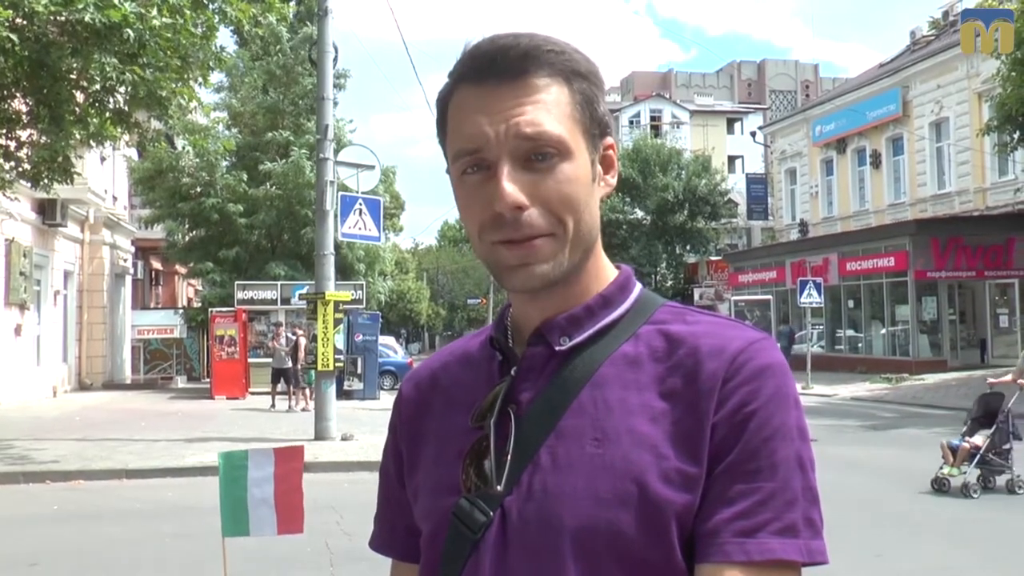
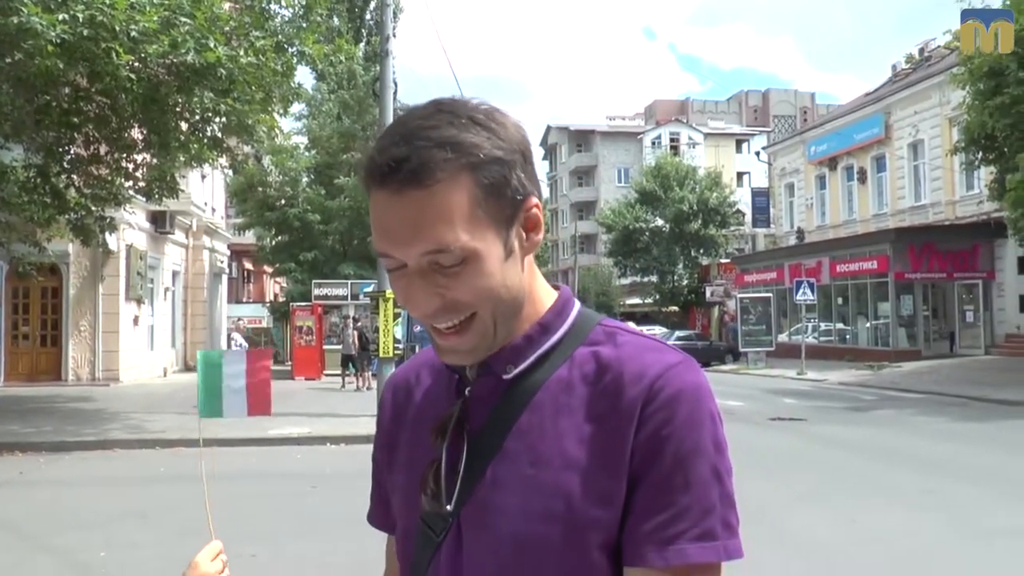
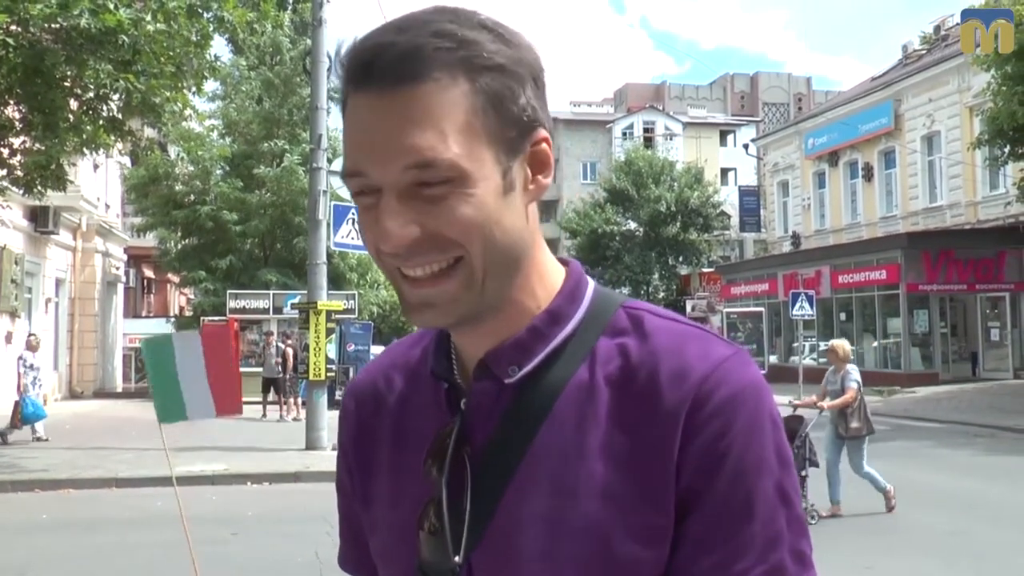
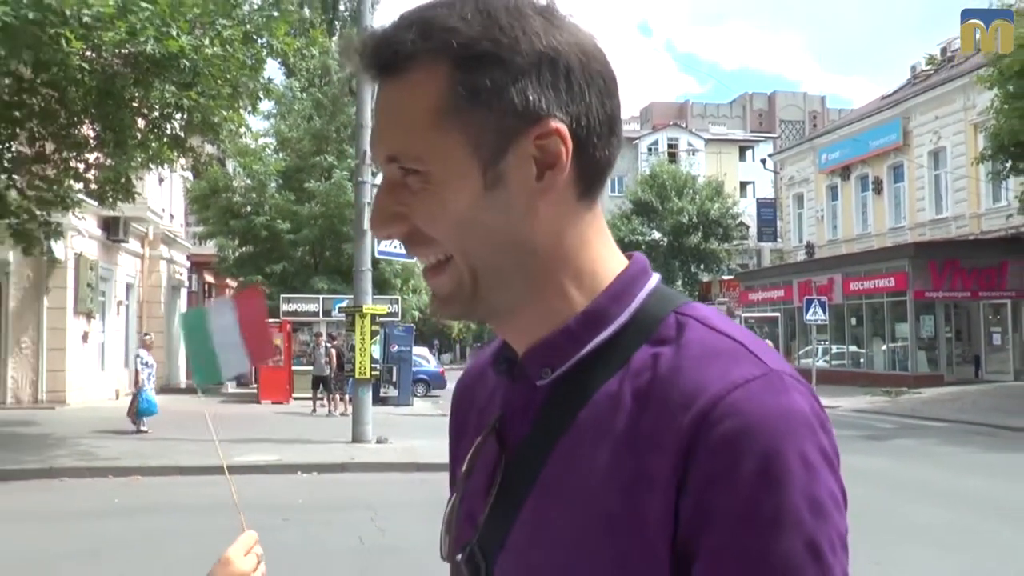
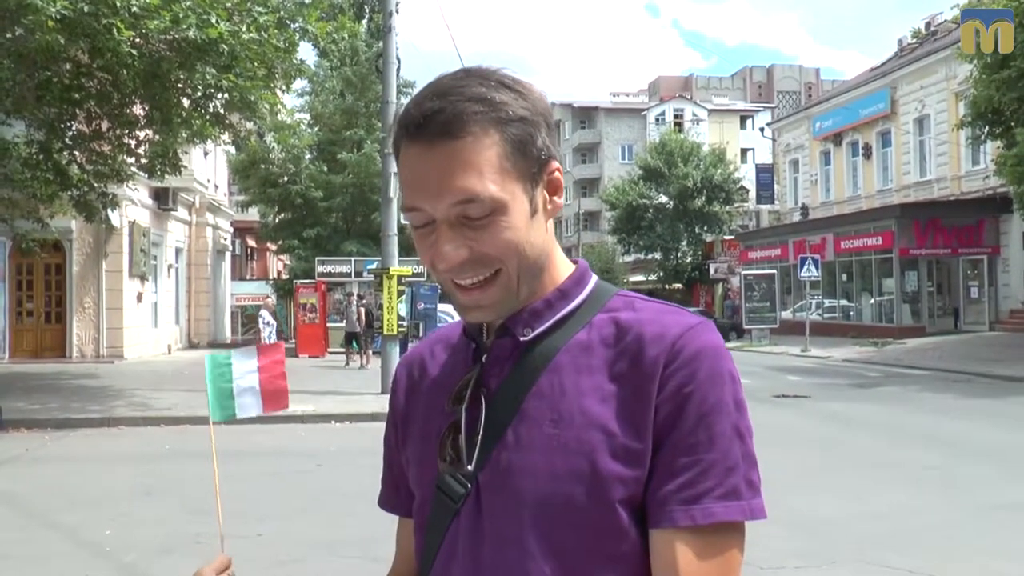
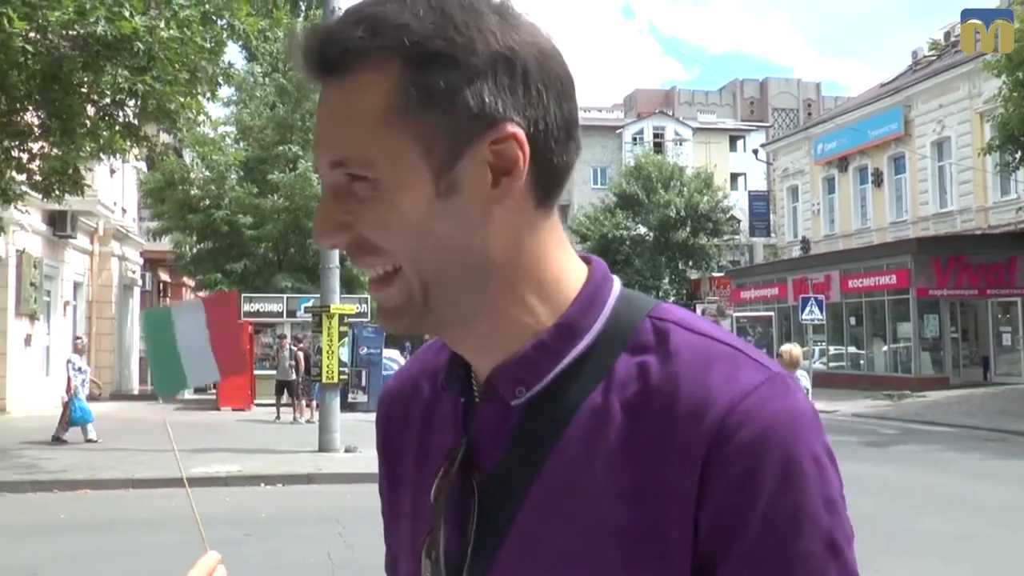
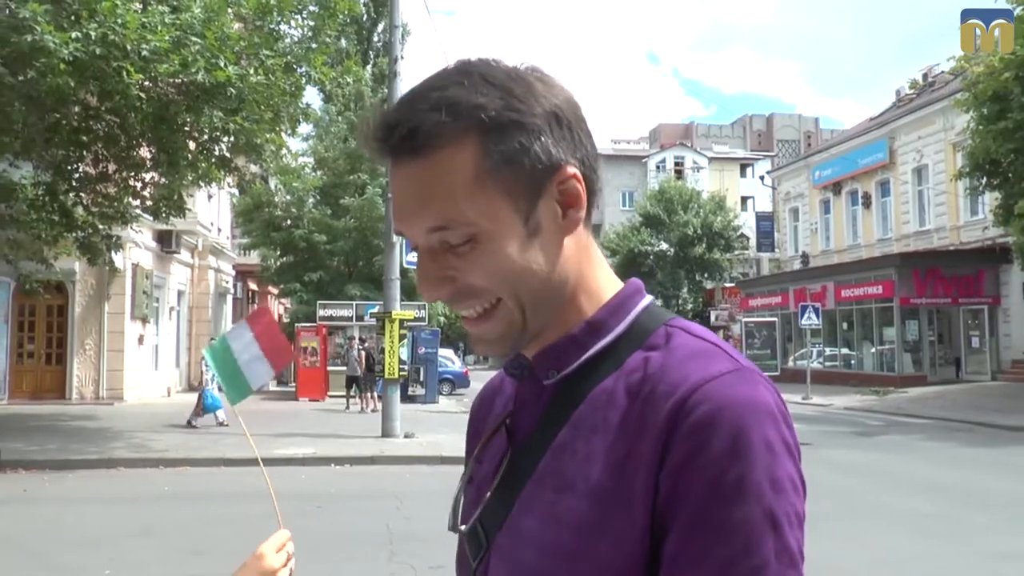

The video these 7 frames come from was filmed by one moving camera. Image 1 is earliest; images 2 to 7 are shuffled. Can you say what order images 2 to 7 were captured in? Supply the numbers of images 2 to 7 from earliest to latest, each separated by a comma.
3, 6, 4, 7, 2, 5
